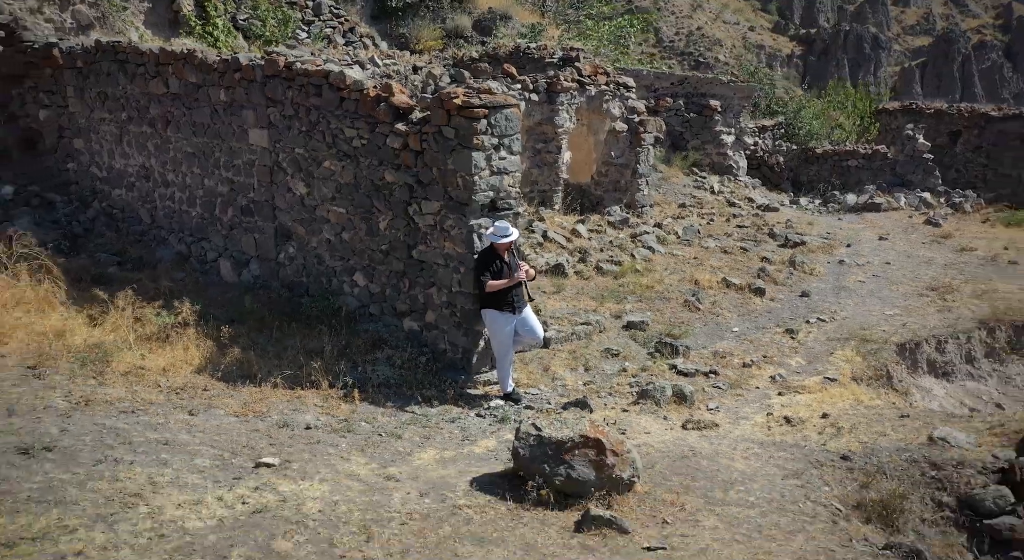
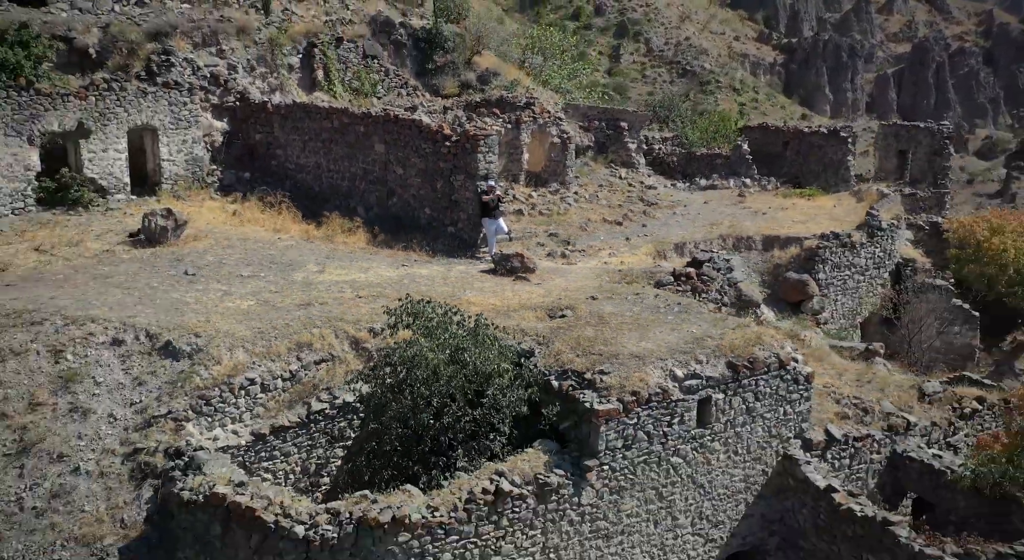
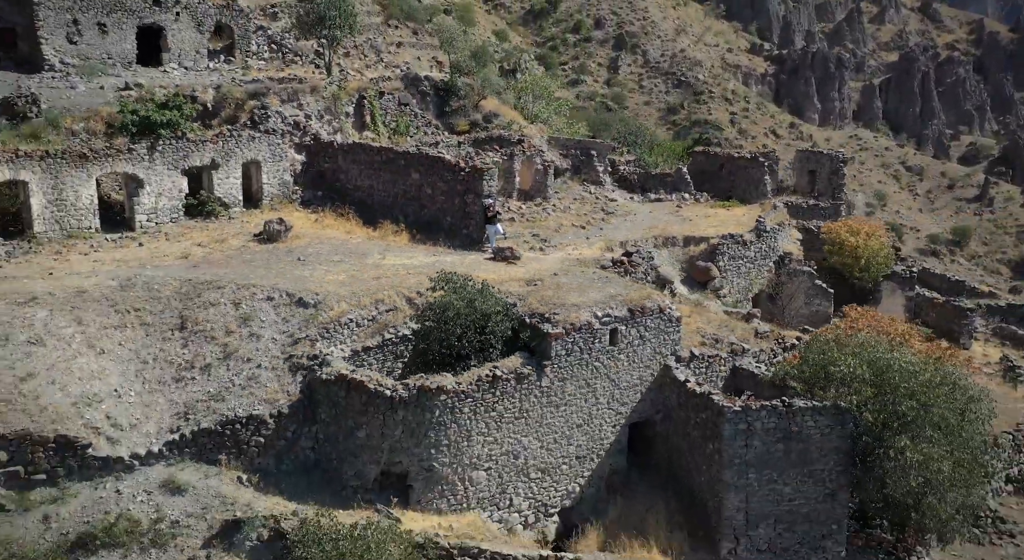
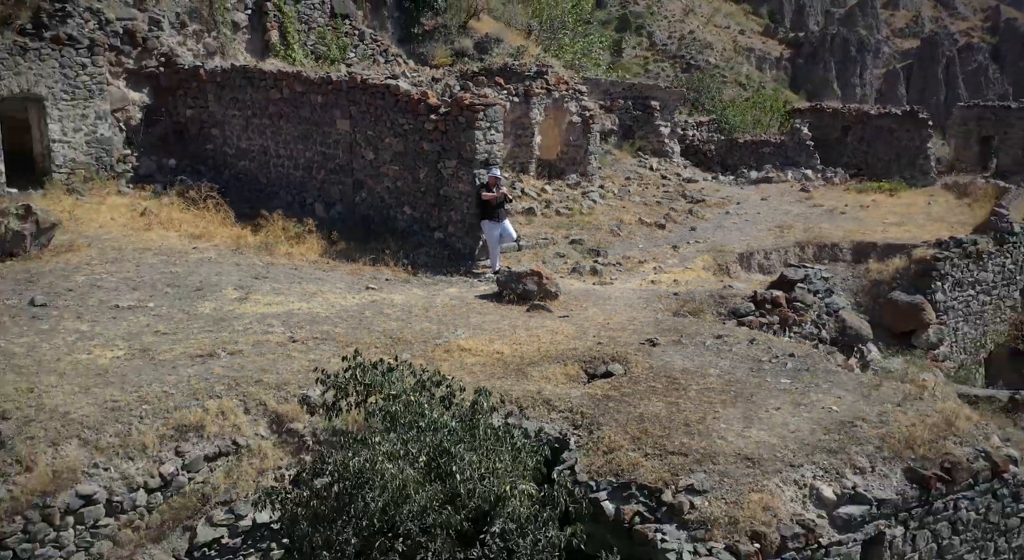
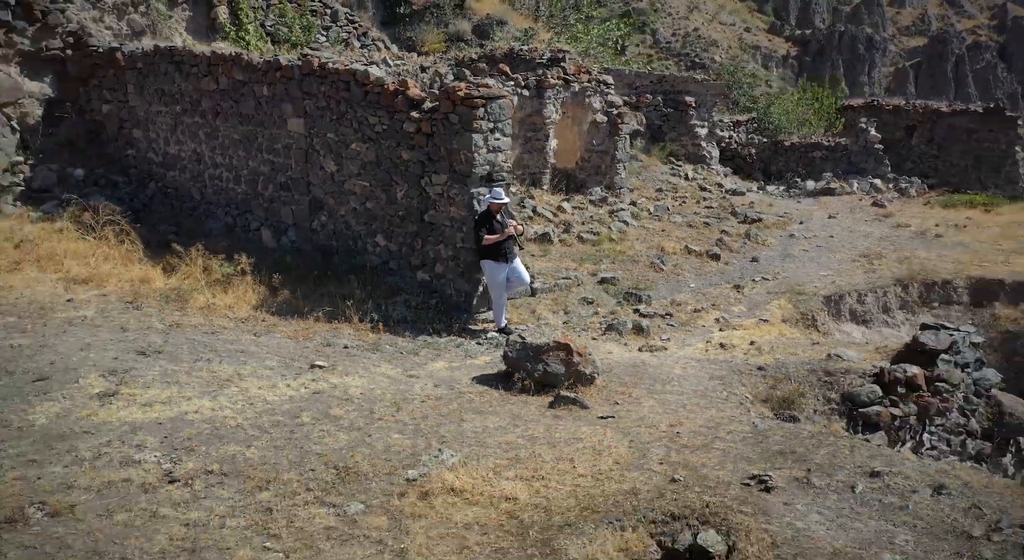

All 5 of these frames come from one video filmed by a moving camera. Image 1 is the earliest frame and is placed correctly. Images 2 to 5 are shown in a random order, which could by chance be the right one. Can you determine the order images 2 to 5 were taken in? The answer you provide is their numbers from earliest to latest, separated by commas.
5, 4, 2, 3
